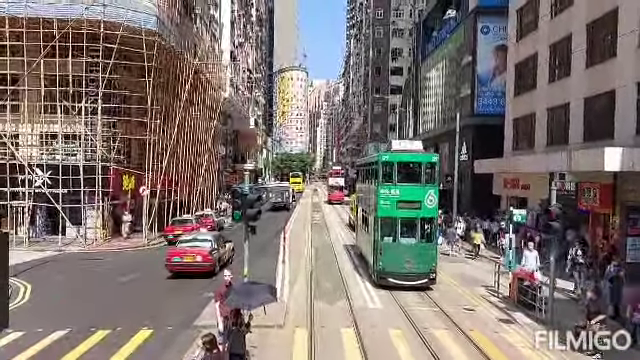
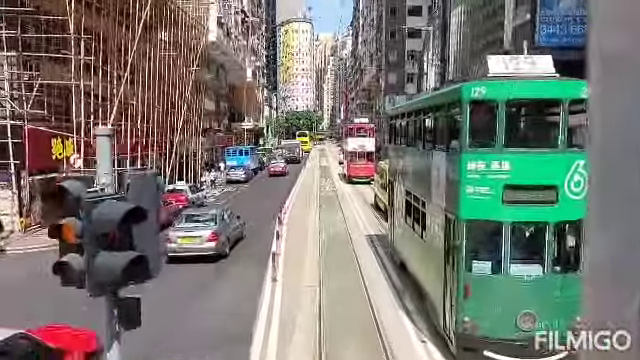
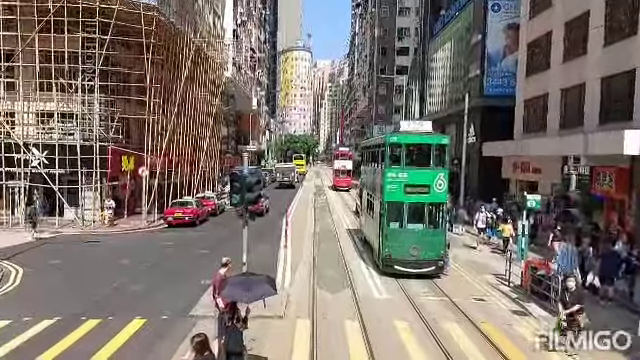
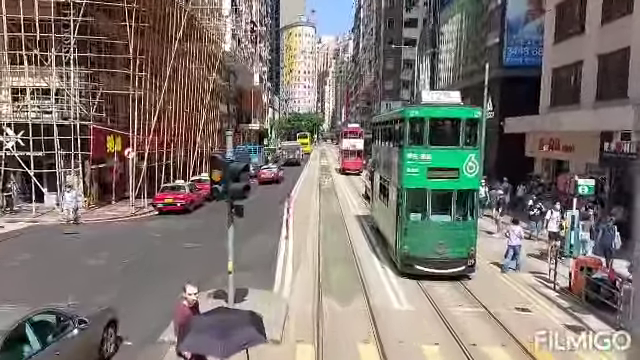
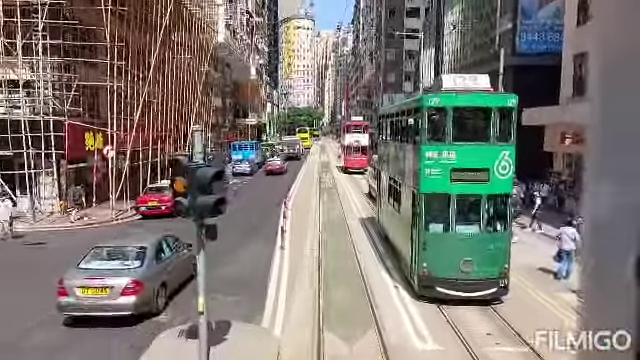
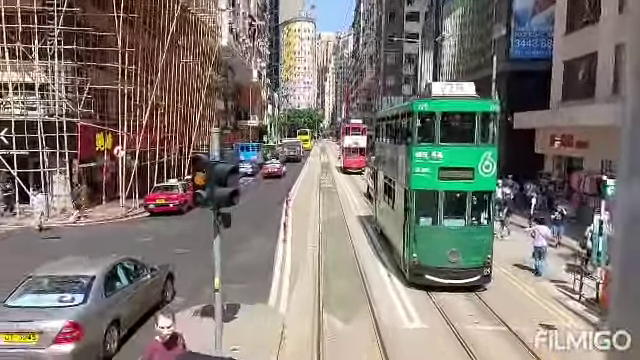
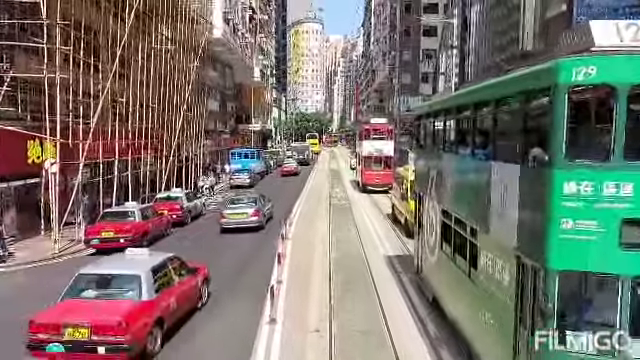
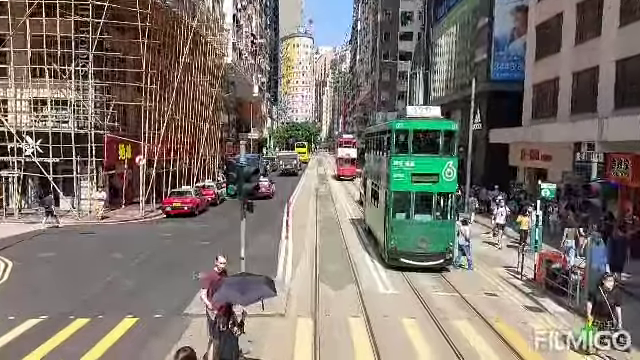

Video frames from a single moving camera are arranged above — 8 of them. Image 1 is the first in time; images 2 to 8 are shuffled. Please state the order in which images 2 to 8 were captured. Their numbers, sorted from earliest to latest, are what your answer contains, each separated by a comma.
3, 8, 4, 6, 5, 2, 7
